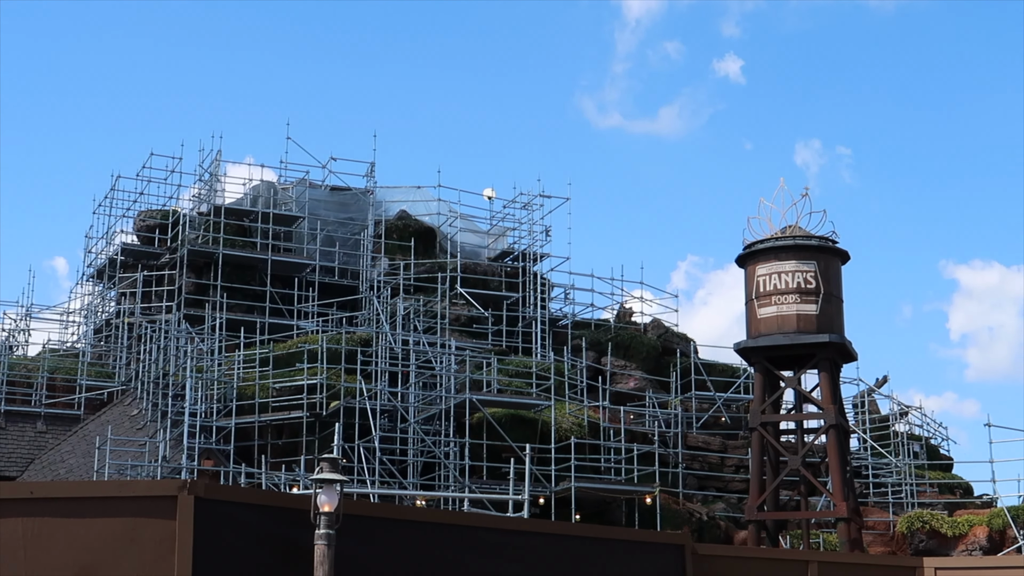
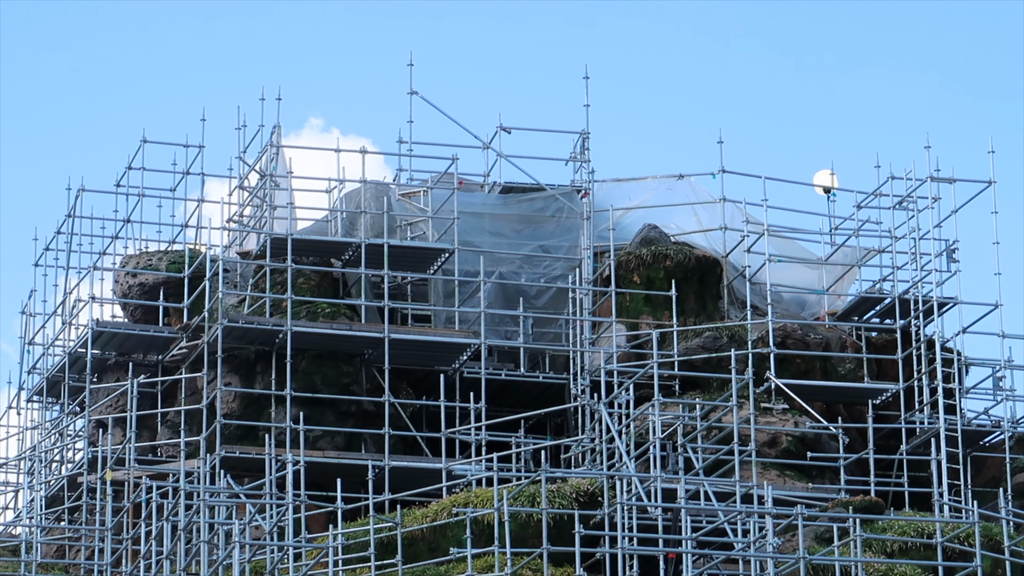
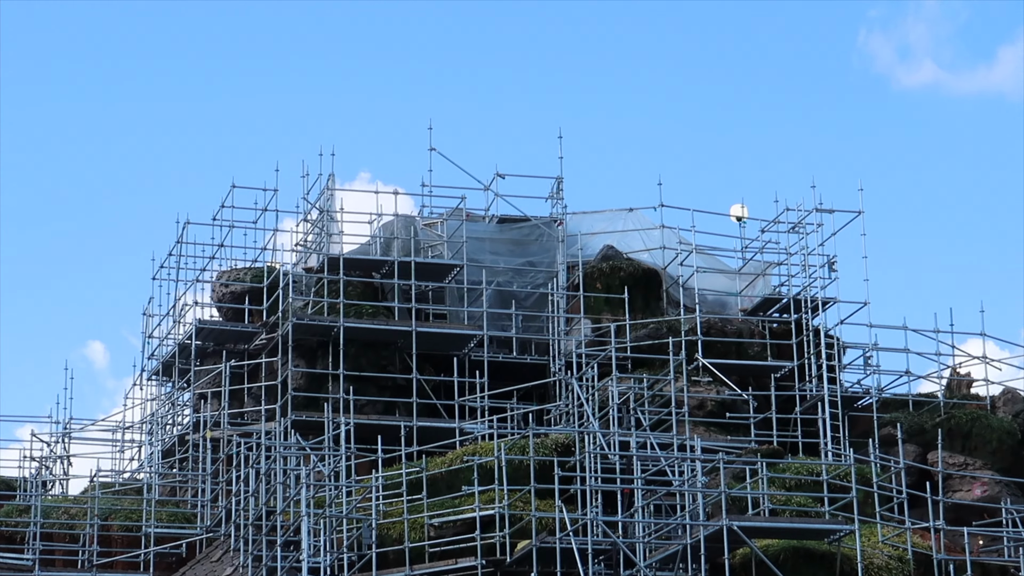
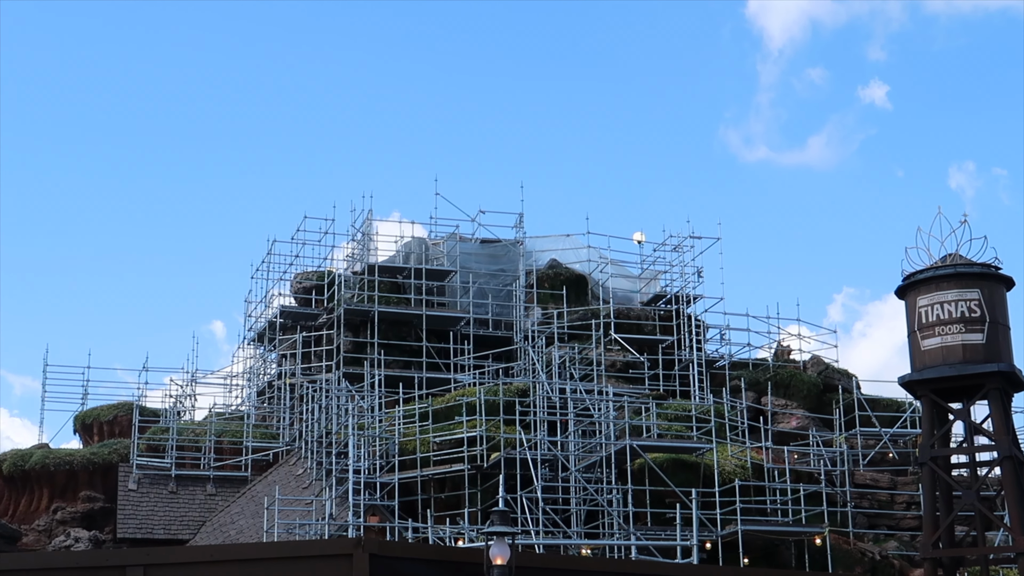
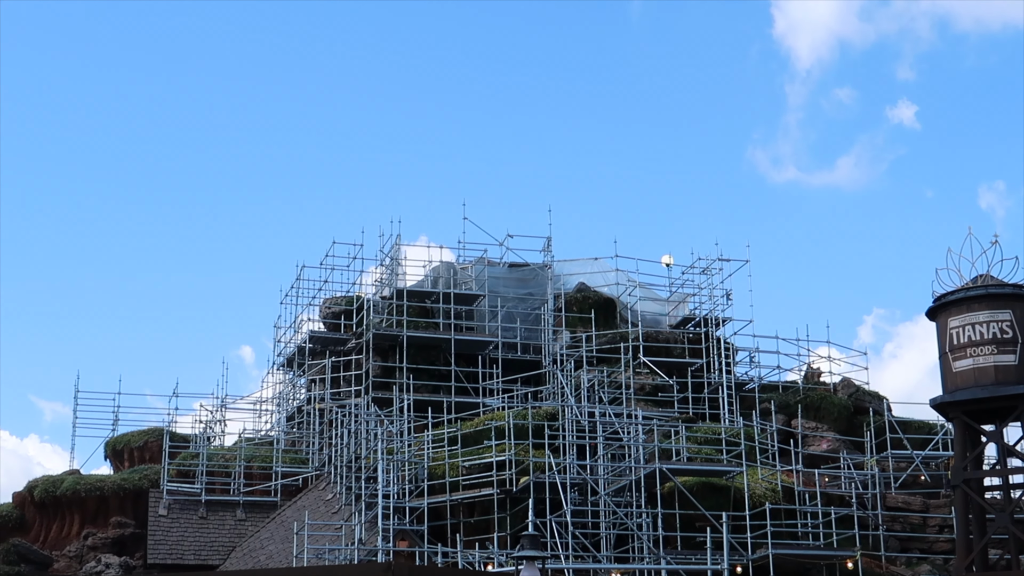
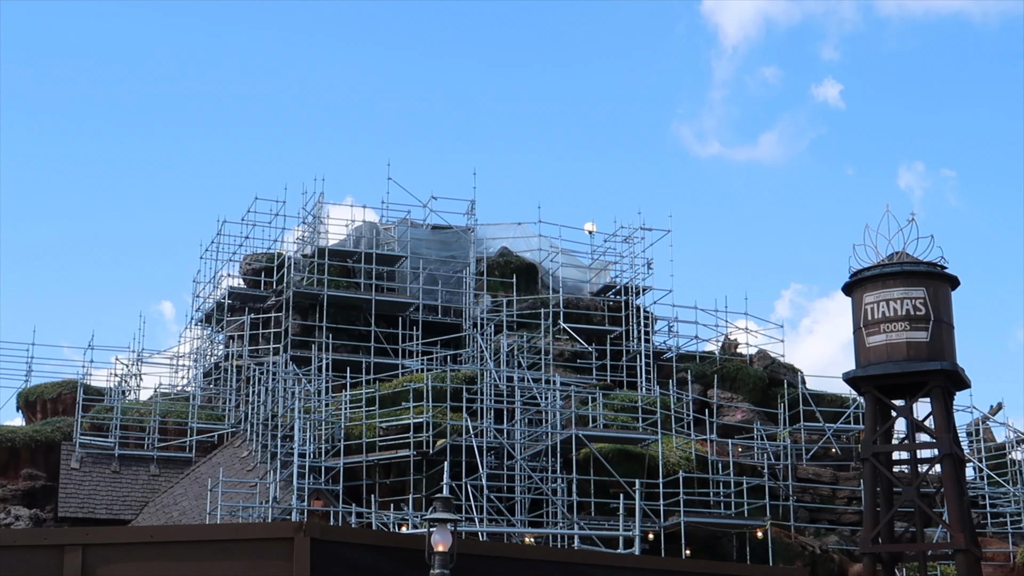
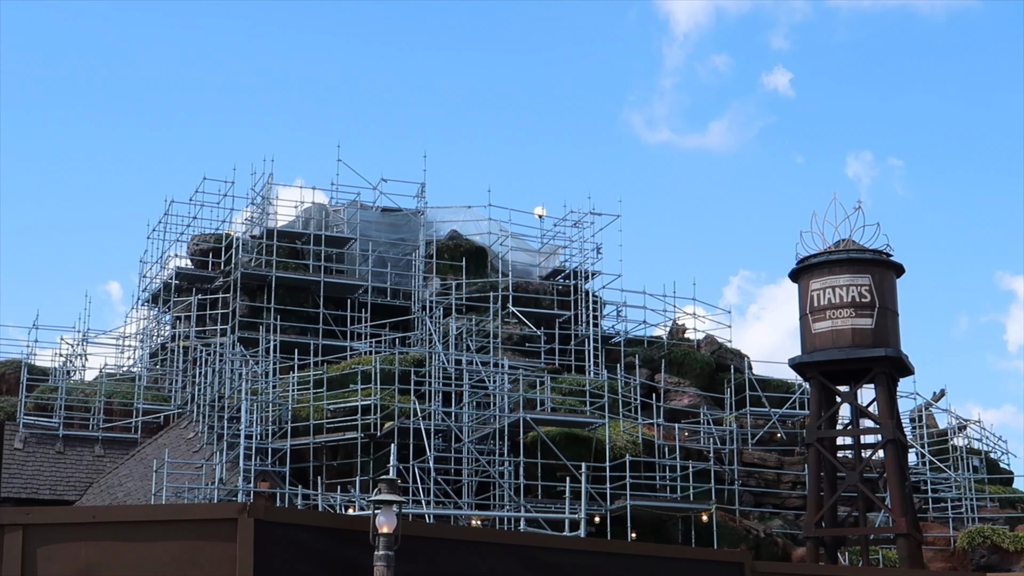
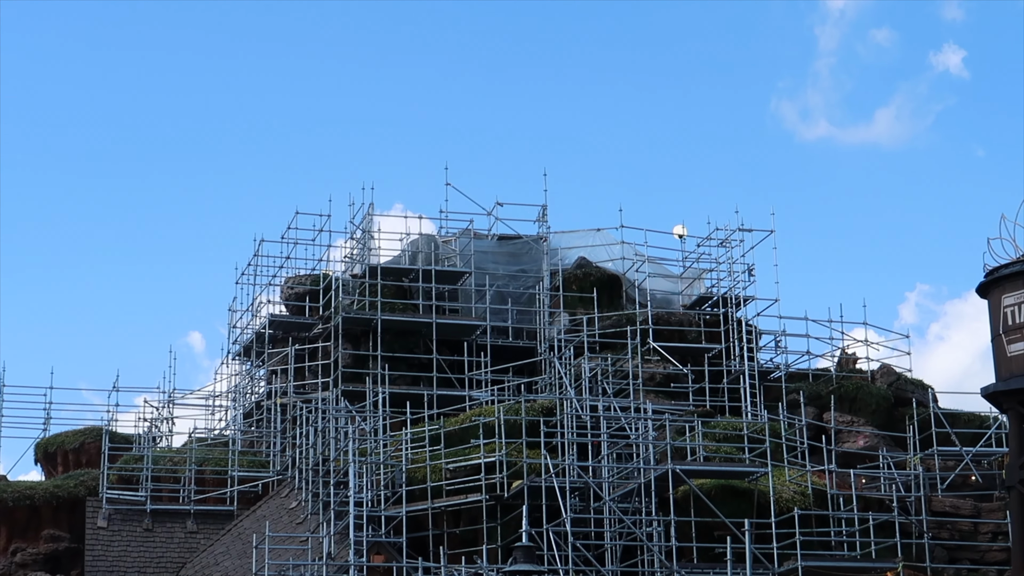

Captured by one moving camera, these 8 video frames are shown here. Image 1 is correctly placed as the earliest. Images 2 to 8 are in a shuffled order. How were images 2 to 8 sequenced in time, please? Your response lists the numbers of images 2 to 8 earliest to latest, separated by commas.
7, 6, 4, 5, 8, 3, 2
